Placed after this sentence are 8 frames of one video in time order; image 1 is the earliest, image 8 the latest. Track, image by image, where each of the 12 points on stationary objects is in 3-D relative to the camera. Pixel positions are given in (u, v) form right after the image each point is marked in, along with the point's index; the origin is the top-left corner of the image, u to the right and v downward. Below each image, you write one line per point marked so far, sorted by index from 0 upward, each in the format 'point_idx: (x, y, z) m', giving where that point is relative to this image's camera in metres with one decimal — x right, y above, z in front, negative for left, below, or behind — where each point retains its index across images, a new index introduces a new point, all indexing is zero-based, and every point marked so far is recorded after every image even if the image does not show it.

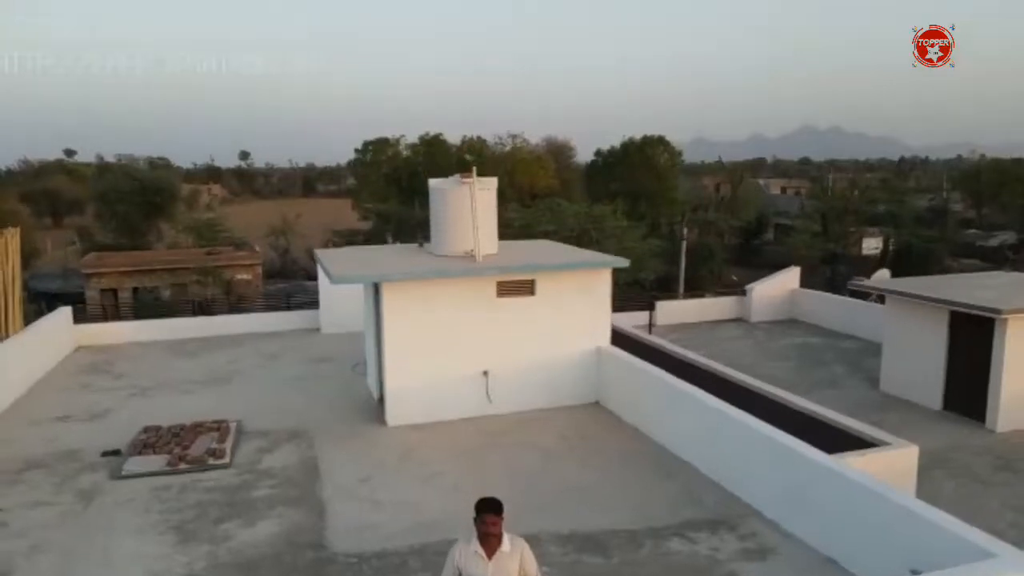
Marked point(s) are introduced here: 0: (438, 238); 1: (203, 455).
0: (-0.7, +0.5, +5.6) m
1: (-2.4, -1.3, +4.6) m
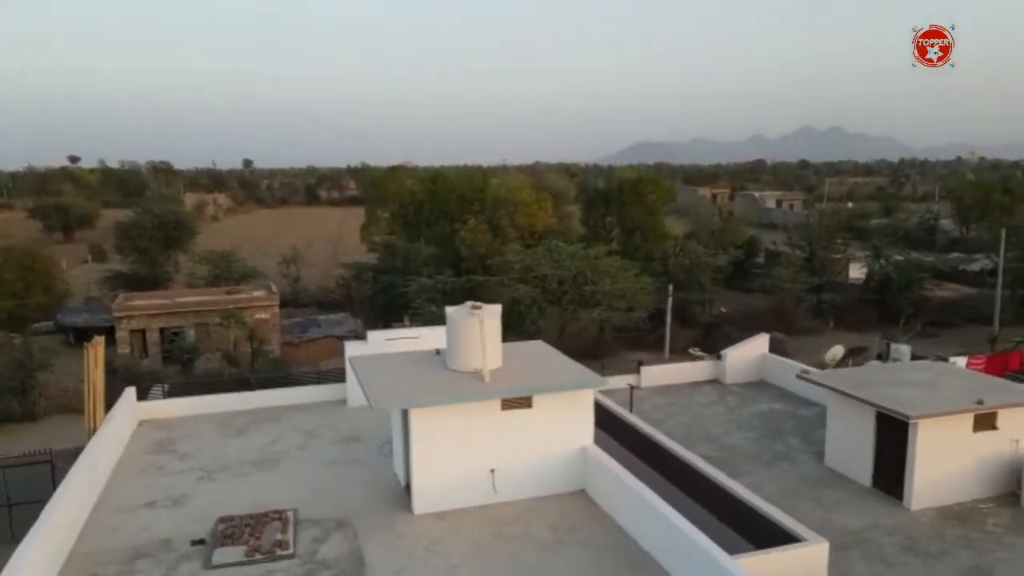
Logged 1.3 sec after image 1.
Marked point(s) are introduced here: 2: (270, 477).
0: (-0.6, -0.8, +6.8) m
1: (-2.4, -2.5, +5.9) m
2: (-3.0, -2.3, +7.4) m
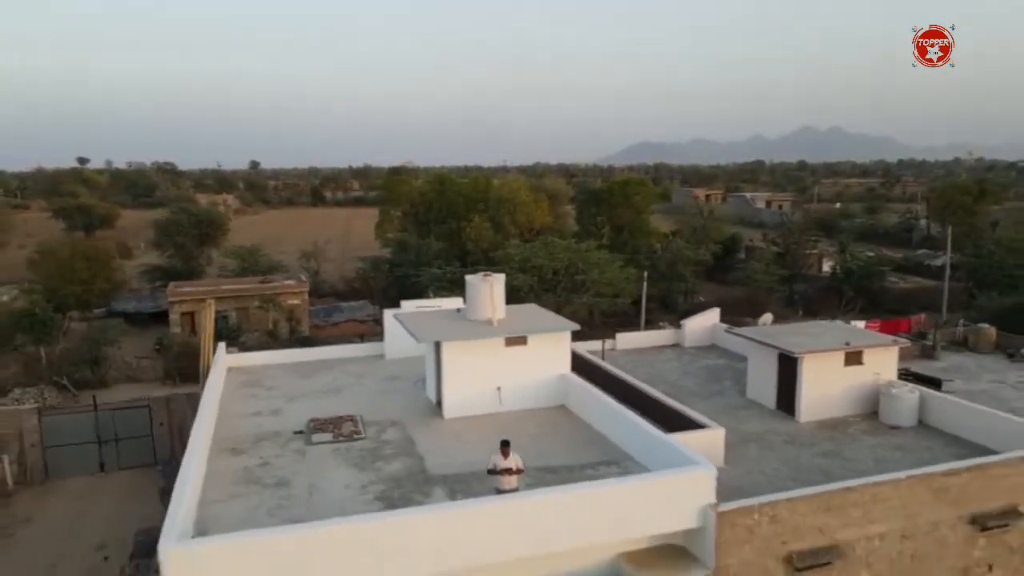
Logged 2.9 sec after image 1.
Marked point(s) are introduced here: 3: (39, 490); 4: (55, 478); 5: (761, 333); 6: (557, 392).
0: (-0.6, -0.3, +9.6) m
1: (-2.4, -2.1, +8.7) m
2: (-3.0, -1.9, +10.2) m
3: (-9.9, -4.2, +12.4) m
4: (-9.9, -4.1, +12.7) m
5: (+4.5, -0.8, +10.7) m
6: (+0.7, -1.7, +9.6) m
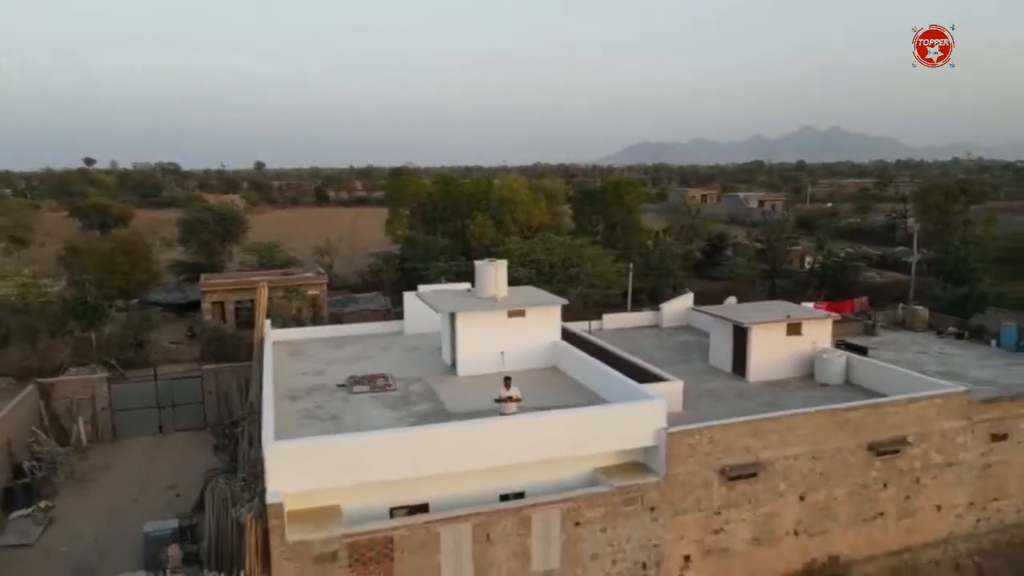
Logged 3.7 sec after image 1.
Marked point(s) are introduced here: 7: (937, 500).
0: (-0.6, 0.0, +11.8) m
1: (-2.3, -1.8, +10.8) m
2: (-3.0, -1.6, +12.3) m
3: (-9.9, -3.9, +14.5) m
4: (-9.8, -3.8, +14.9) m
5: (+4.6, -0.5, +12.9) m
6: (+0.7, -1.4, +11.7) m
7: (+7.2, -3.6, +9.9) m
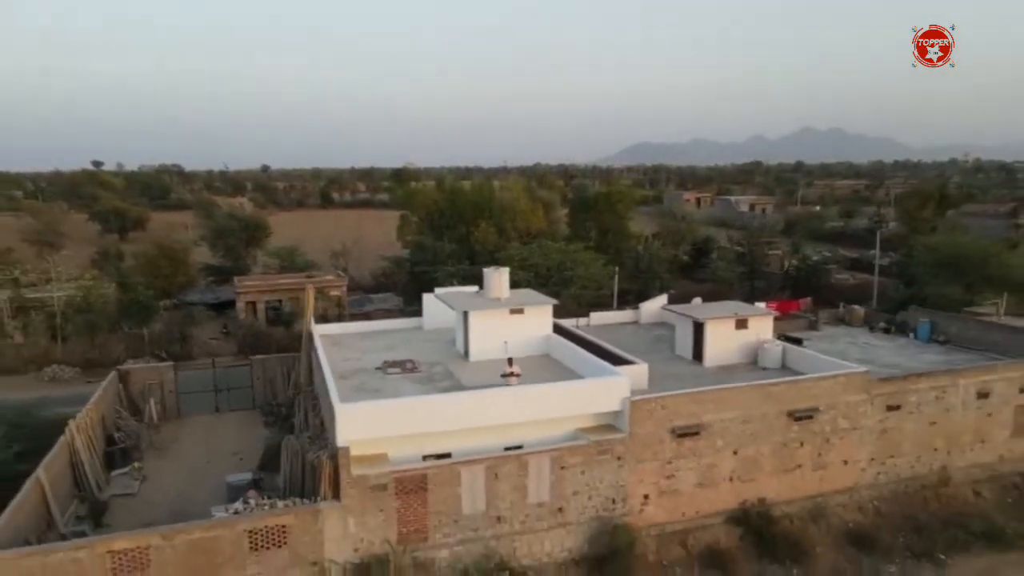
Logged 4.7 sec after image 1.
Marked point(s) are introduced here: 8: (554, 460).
0: (-0.6, -0.1, +14.6) m
1: (-2.3, -1.9, +13.7) m
2: (-2.9, -1.6, +15.1) m
3: (-9.9, -4.0, +17.4) m
4: (-9.8, -3.8, +17.7) m
5: (+4.6, -0.5, +15.7) m
6: (+0.8, -1.4, +14.6) m
7: (+7.2, -3.6, +12.8) m
8: (+0.8, -3.2, +11.1) m
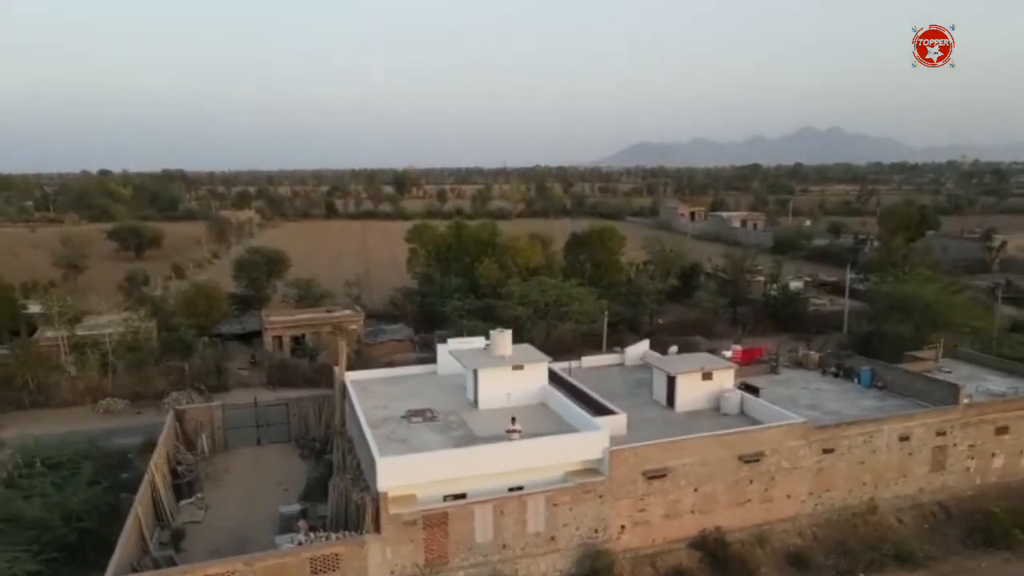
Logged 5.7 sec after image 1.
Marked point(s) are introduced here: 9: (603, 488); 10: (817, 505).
0: (-0.5, -1.8, +17.4) m
1: (-2.3, -3.6, +16.5) m
2: (-2.9, -3.4, +17.9) m
3: (-9.8, -5.7, +20.2) m
4: (-9.8, -5.6, +20.5) m
5: (+4.6, -2.3, +18.5) m
6: (+0.8, -3.2, +17.4) m
7: (+7.3, -5.4, +15.6) m
8: (+0.8, -5.0, +13.9) m
9: (+2.2, -4.8, +14.2) m
10: (+8.2, -5.8, +15.9) m
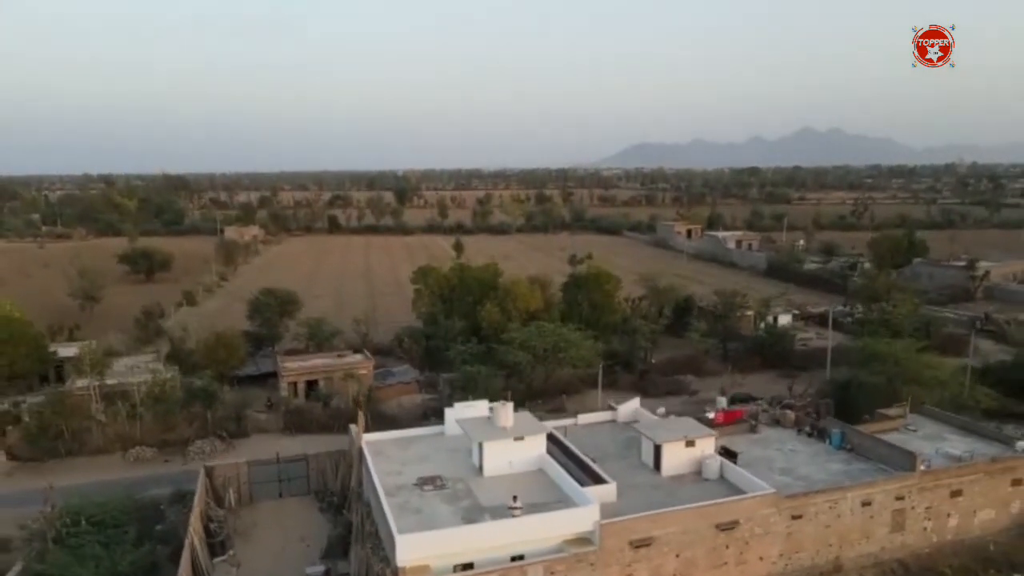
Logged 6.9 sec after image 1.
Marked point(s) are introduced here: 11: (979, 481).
0: (-0.5, -4.3, +19.3) m
1: (-2.2, -6.1, +18.3) m
2: (-2.8, -5.9, +19.8) m
3: (-9.8, -8.2, +22.0) m
4: (-9.7, -8.1, +22.4) m
5: (+4.7, -4.8, +20.4) m
6: (+0.9, -5.7, +19.2) m
7: (+7.3, -7.9, +17.5) m
8: (+0.9, -7.5, +15.7) m
9: (+2.3, -7.3, +16.1) m
10: (+8.3, -8.3, +17.8) m
11: (+15.3, -6.3, +19.3) m
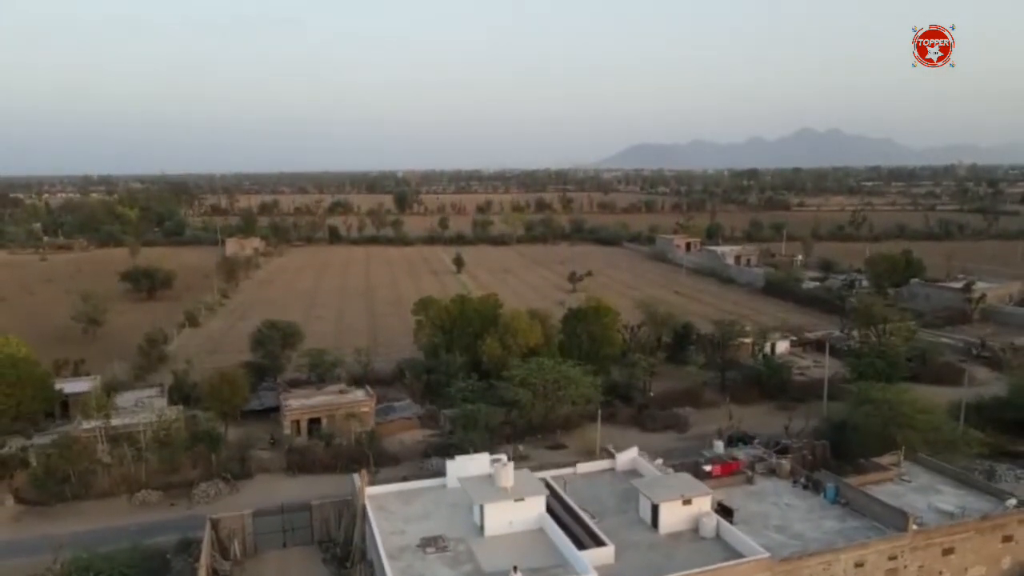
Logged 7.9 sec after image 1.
0: (-0.5, -6.4, +19.7) m
1: (-2.2, -8.2, +18.7) m
2: (-2.8, -8.0, +20.2) m
3: (-9.8, -10.3, +22.4) m
4: (-9.7, -10.2, +22.8) m
5: (+4.7, -6.8, +20.8) m
6: (+0.9, -7.7, +19.6) m
7: (+7.3, -9.9, +17.8) m
8: (+0.9, -9.5, +16.1) m
9: (+2.3, -9.4, +16.5) m
10: (+8.3, -10.4, +18.1) m
11: (+15.3, -8.3, +19.7) m
